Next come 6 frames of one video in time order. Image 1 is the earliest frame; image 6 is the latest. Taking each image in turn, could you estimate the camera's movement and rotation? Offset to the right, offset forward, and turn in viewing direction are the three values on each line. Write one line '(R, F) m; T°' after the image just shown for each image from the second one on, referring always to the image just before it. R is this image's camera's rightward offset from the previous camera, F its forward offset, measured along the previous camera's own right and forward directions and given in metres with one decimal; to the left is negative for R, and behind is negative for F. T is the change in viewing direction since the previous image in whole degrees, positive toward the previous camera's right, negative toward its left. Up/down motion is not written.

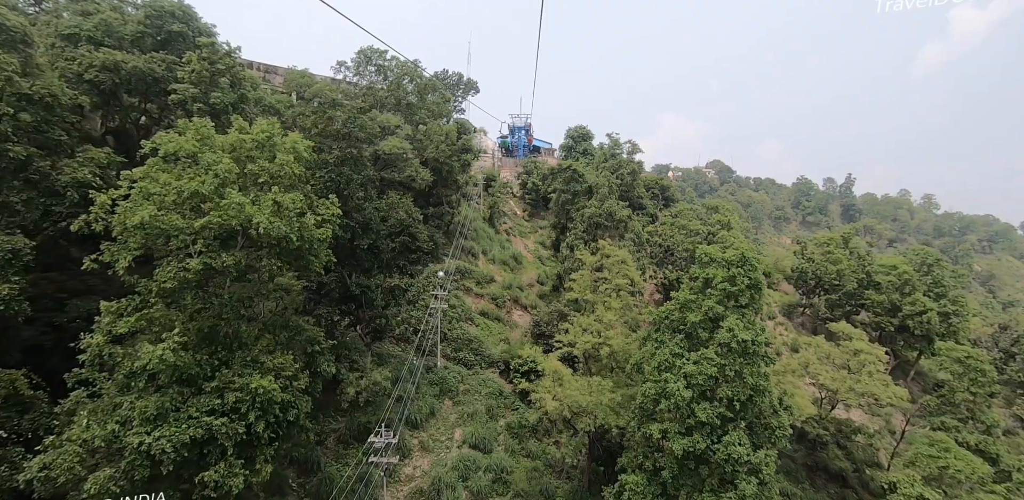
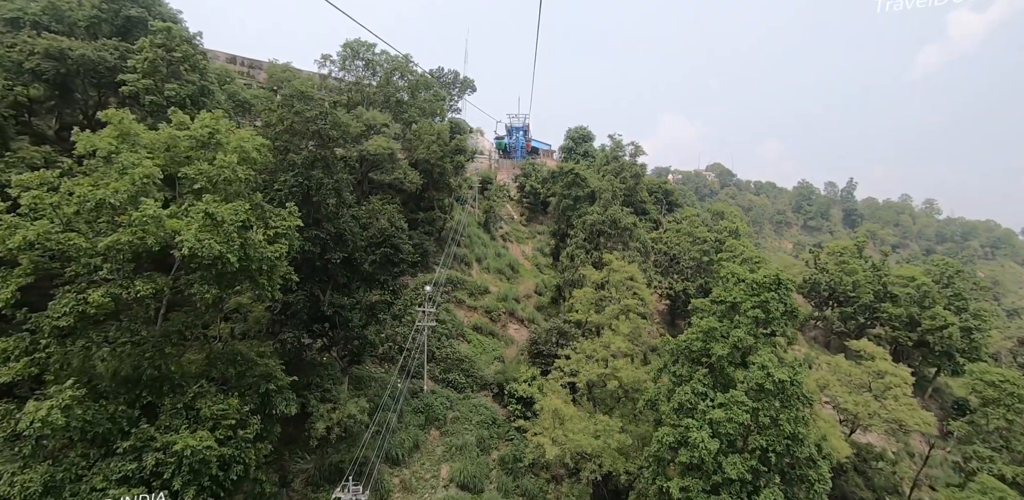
(+0.1, +2.2) m; 0°
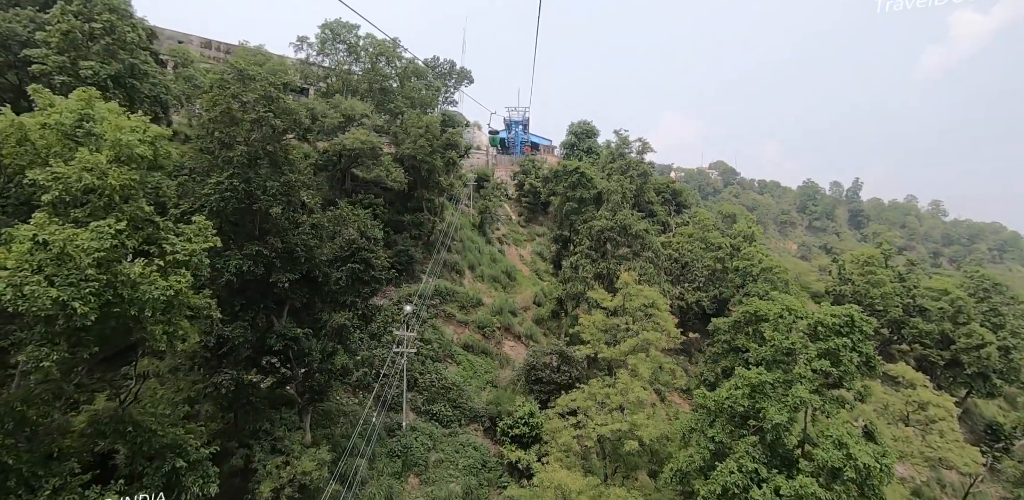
(+0.1, +3.0) m; 0°
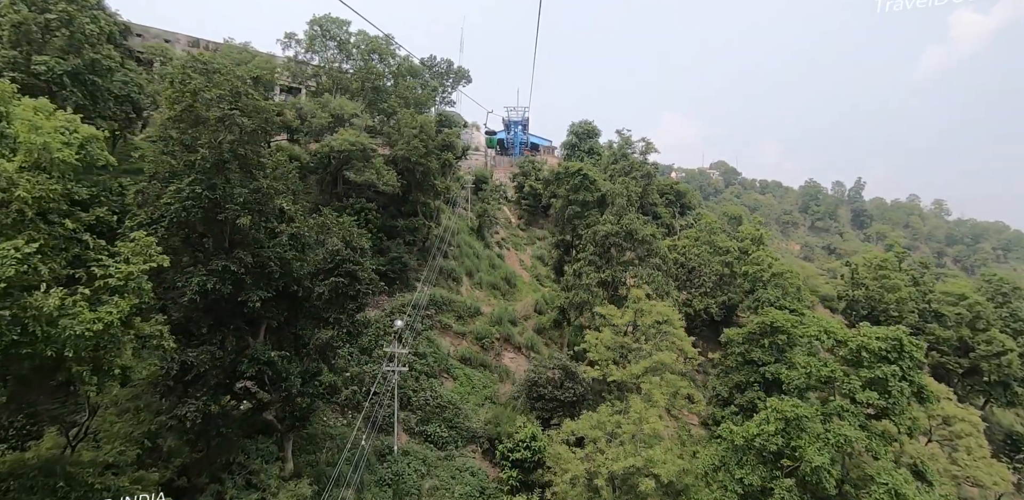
(0.0, +1.3) m; 0°
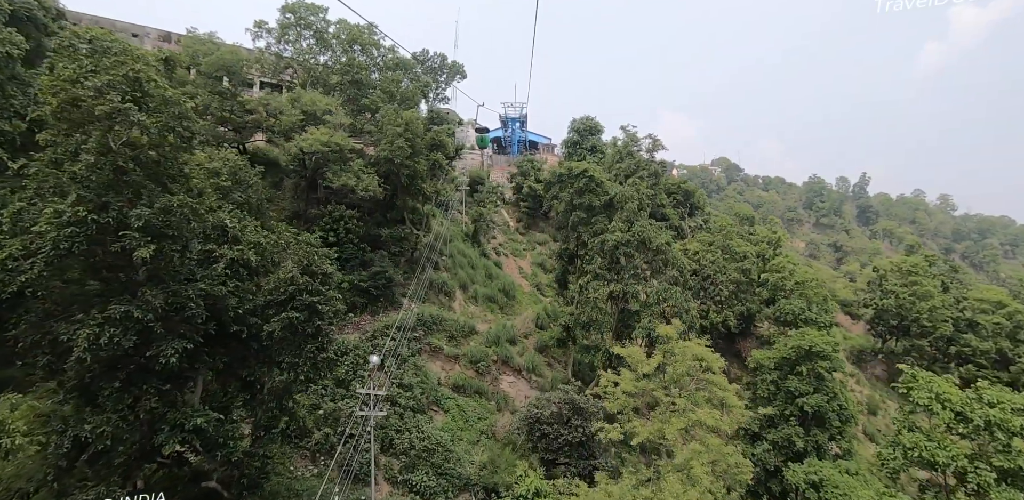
(0.0, +2.5) m; 0°
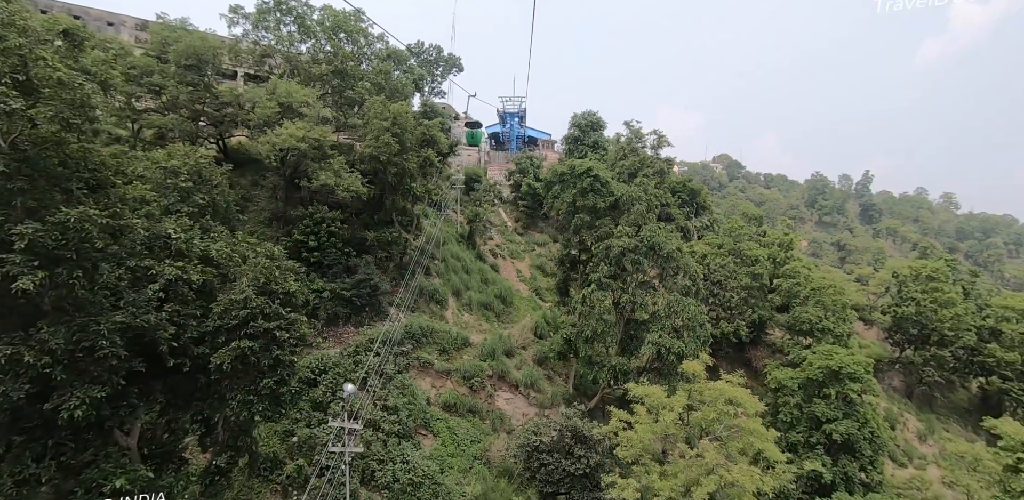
(+0.1, +1.7) m; 0°
